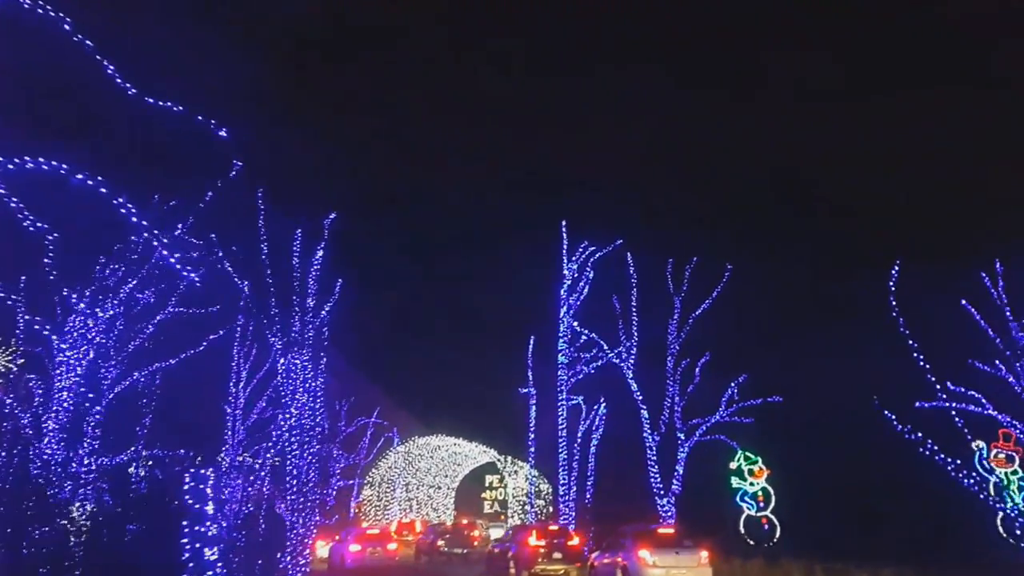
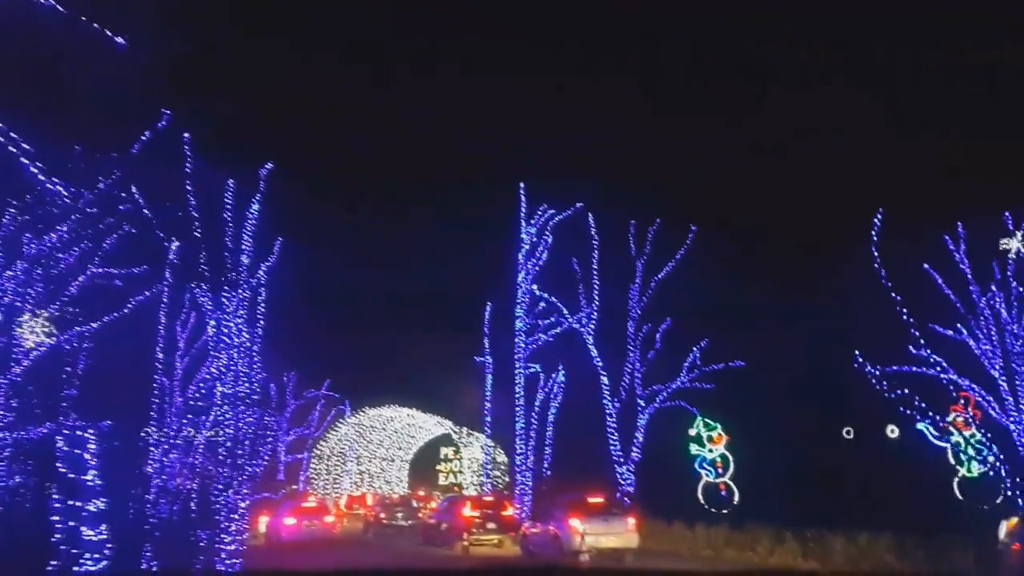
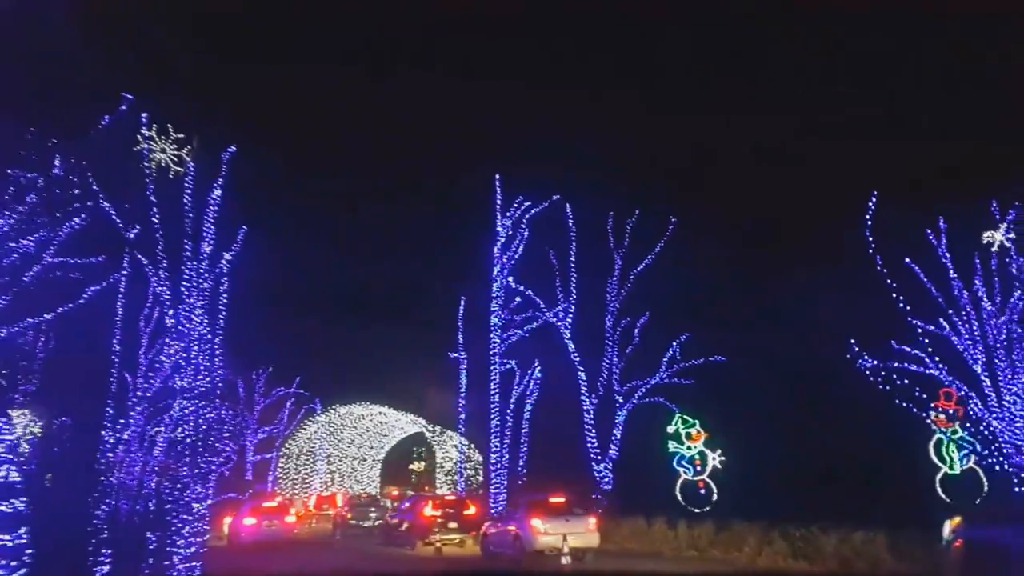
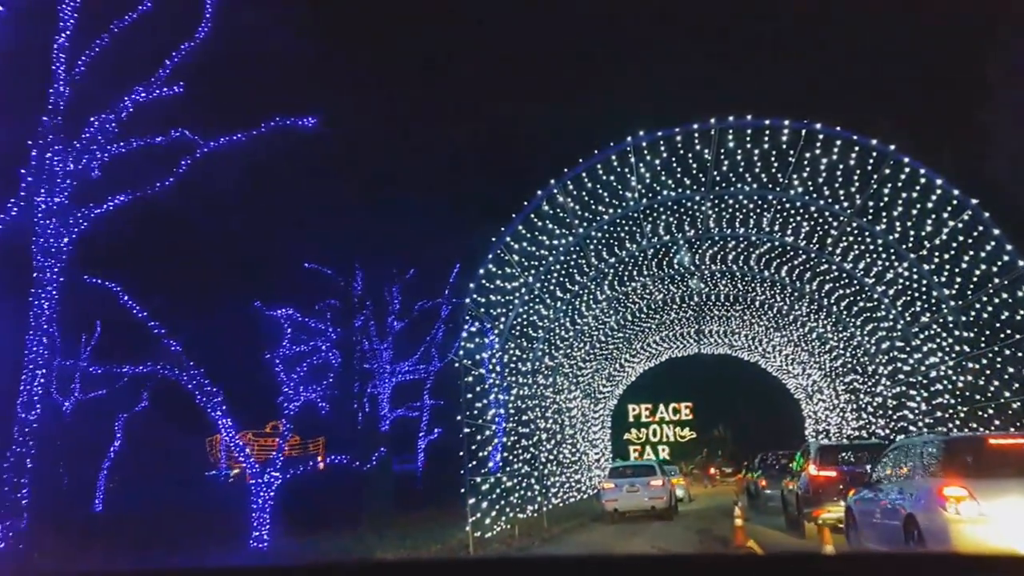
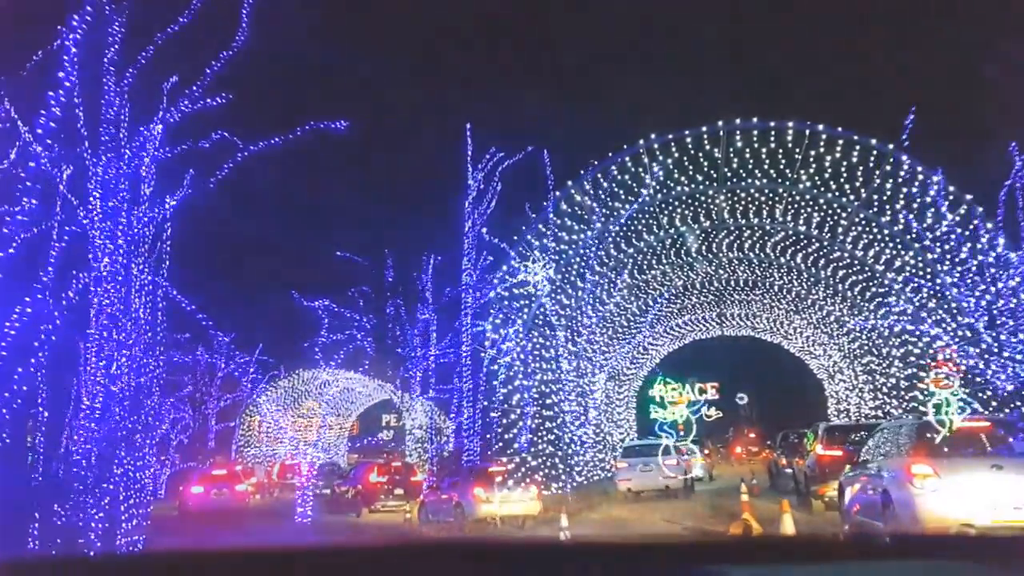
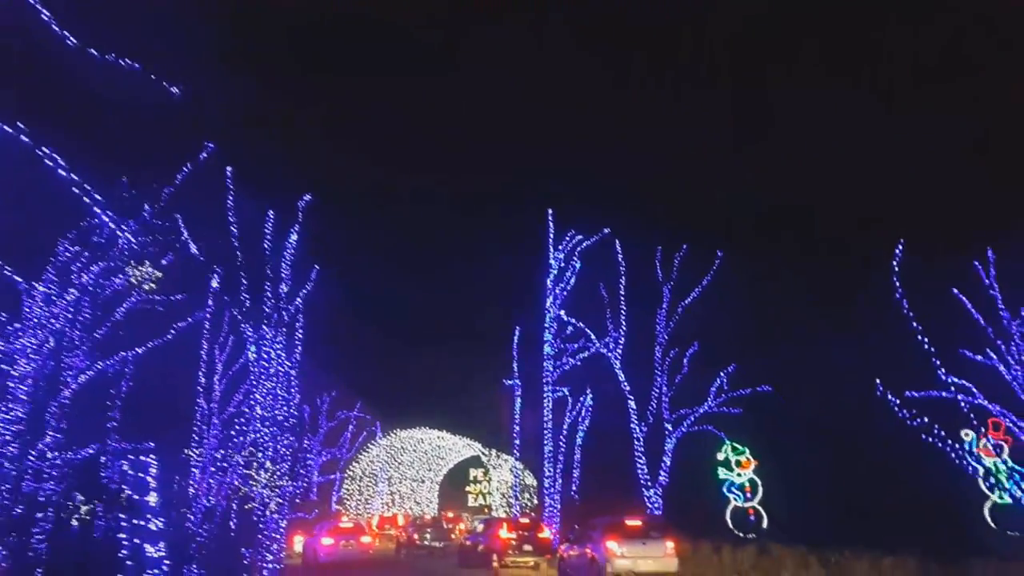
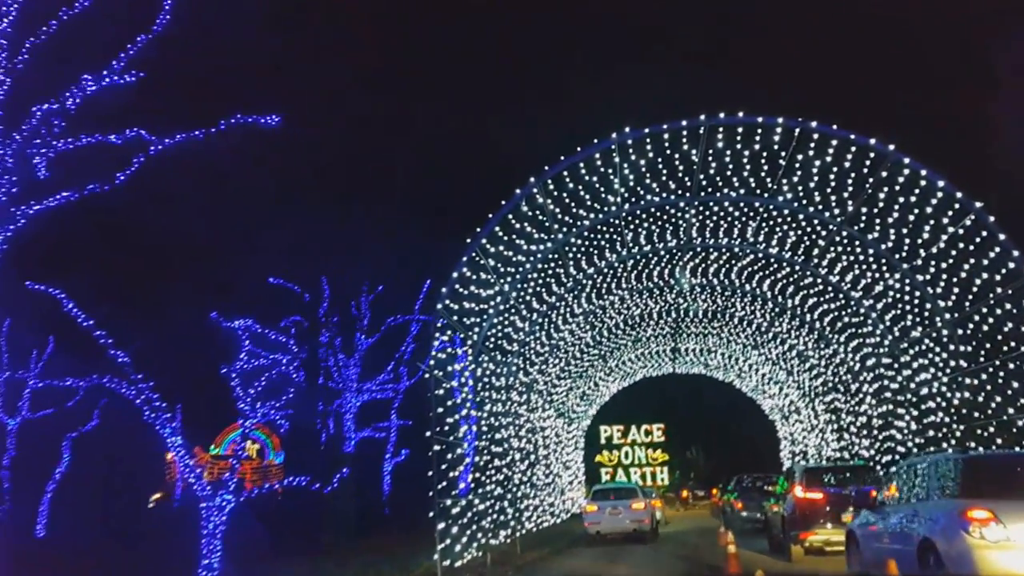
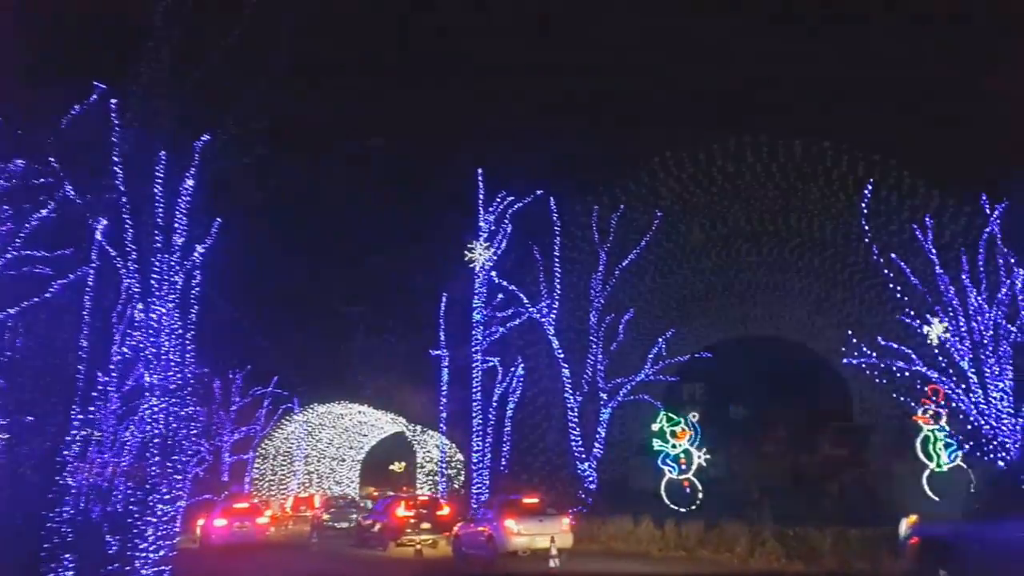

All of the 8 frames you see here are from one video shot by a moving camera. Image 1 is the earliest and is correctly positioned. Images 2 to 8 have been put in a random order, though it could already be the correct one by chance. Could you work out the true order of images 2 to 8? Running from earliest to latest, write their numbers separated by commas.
6, 2, 3, 8, 5, 4, 7
